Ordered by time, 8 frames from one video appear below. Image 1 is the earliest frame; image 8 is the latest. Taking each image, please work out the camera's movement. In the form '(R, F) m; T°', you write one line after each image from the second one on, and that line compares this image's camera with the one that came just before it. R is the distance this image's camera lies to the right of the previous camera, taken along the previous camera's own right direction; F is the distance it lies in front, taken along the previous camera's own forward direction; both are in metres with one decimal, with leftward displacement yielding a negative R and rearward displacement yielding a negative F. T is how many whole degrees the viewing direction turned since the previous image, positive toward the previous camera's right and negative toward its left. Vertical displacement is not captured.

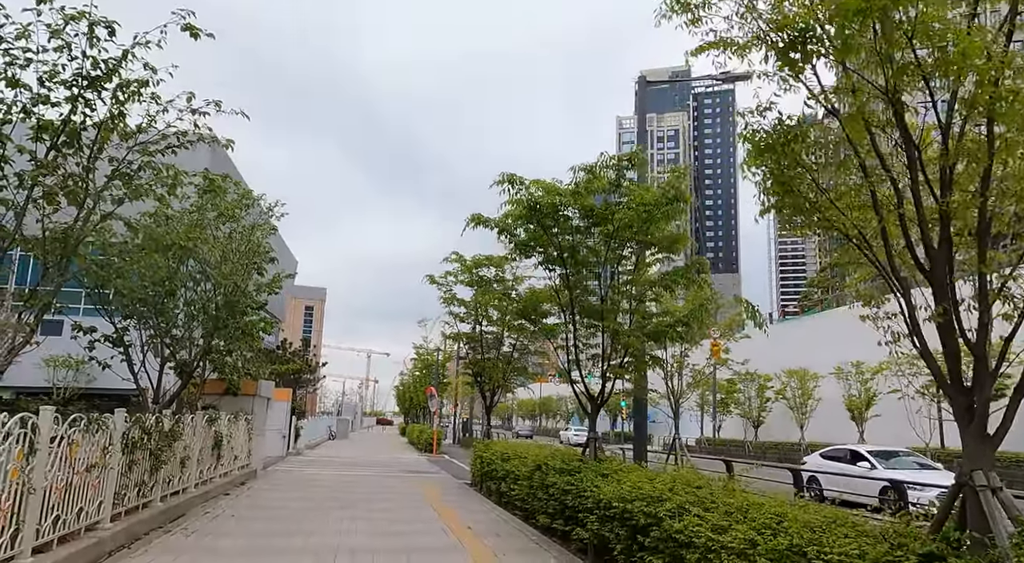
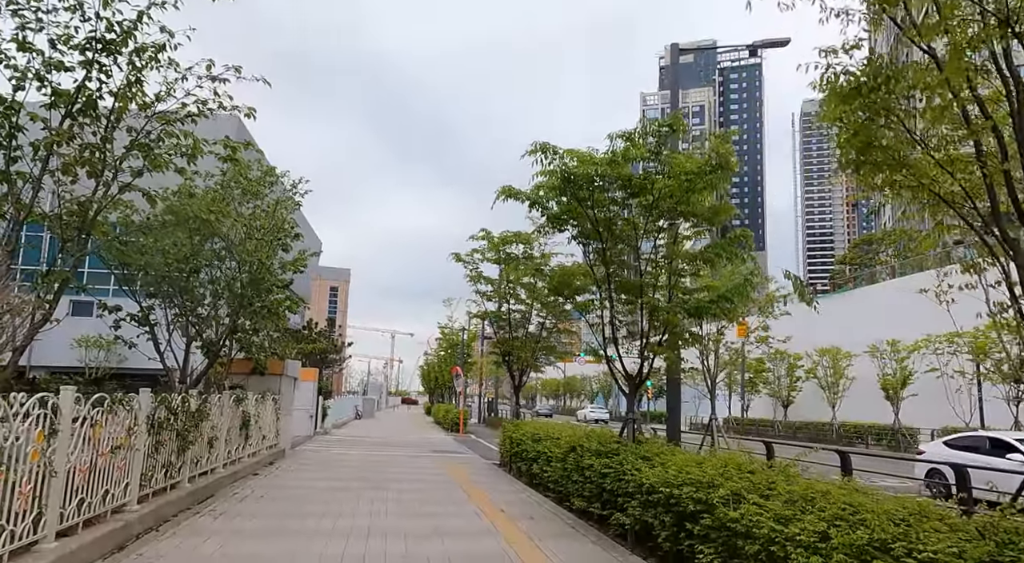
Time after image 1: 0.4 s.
(-0.2, +0.4) m; -2°
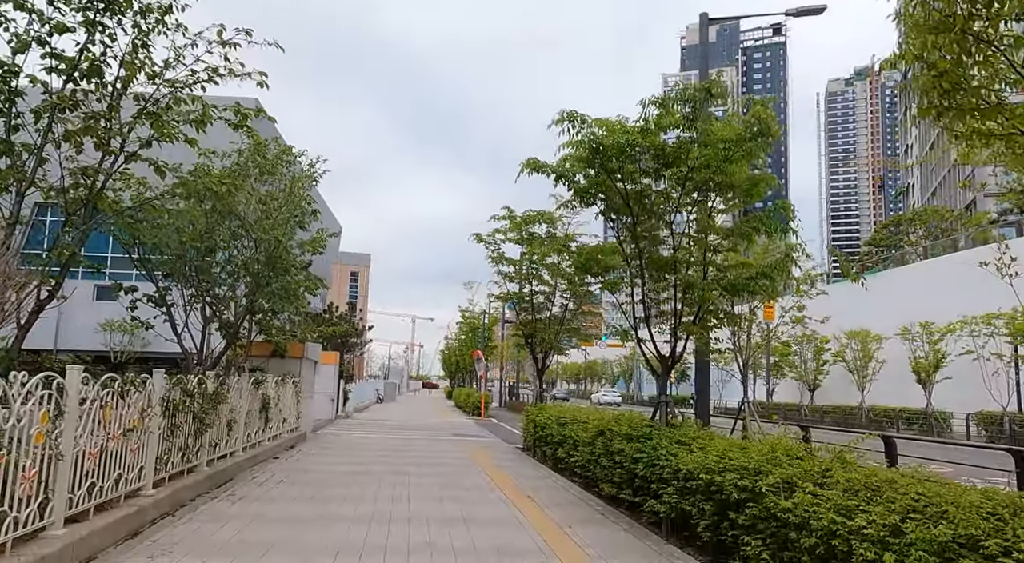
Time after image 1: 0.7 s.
(-0.1, +0.4) m; -2°
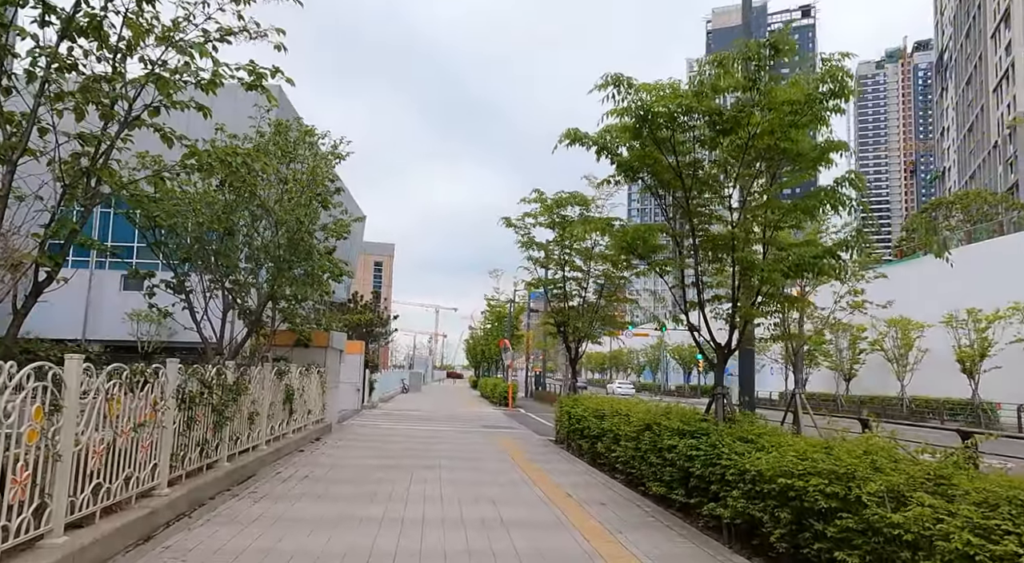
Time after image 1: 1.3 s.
(-0.2, +0.7) m; -2°
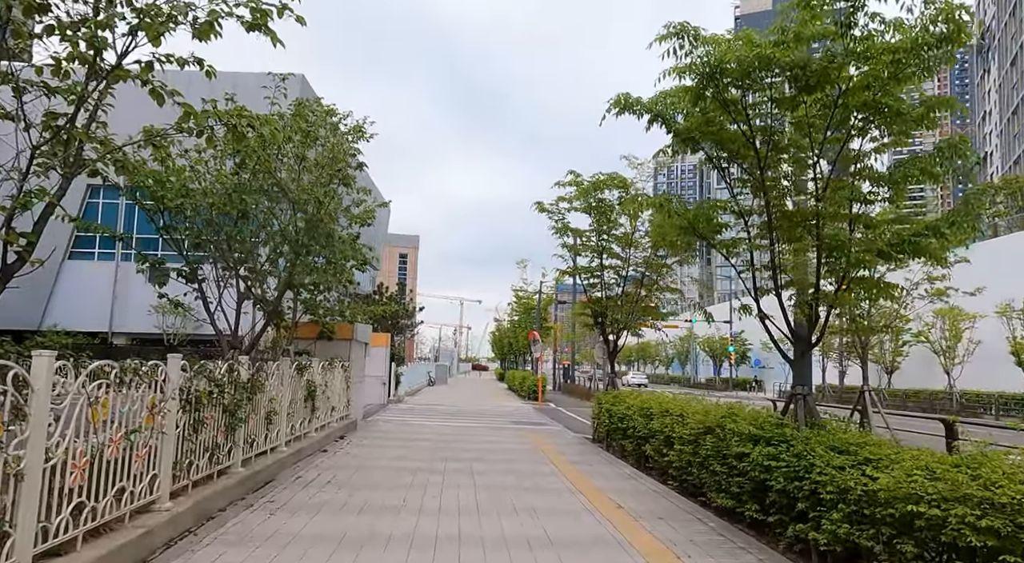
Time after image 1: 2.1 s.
(-0.2, +0.9) m; -2°
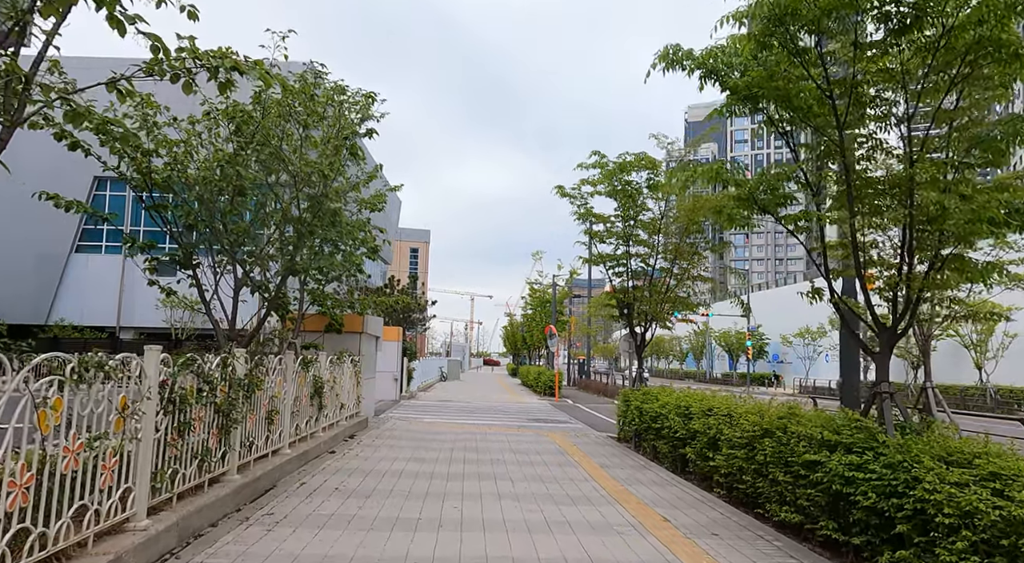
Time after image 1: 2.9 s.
(-0.2, +0.9) m; -1°
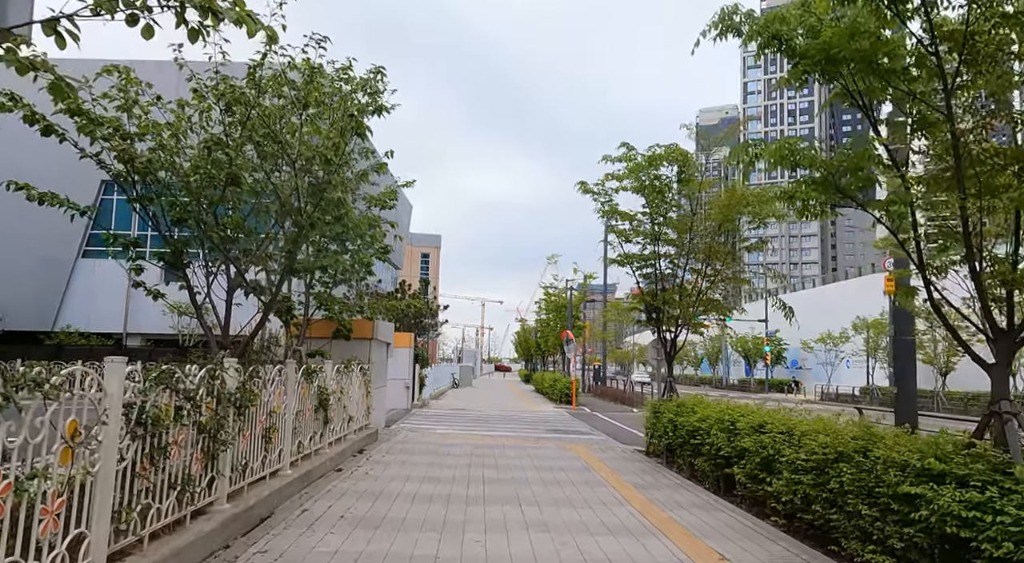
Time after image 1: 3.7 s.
(-0.2, +0.9) m; -1°
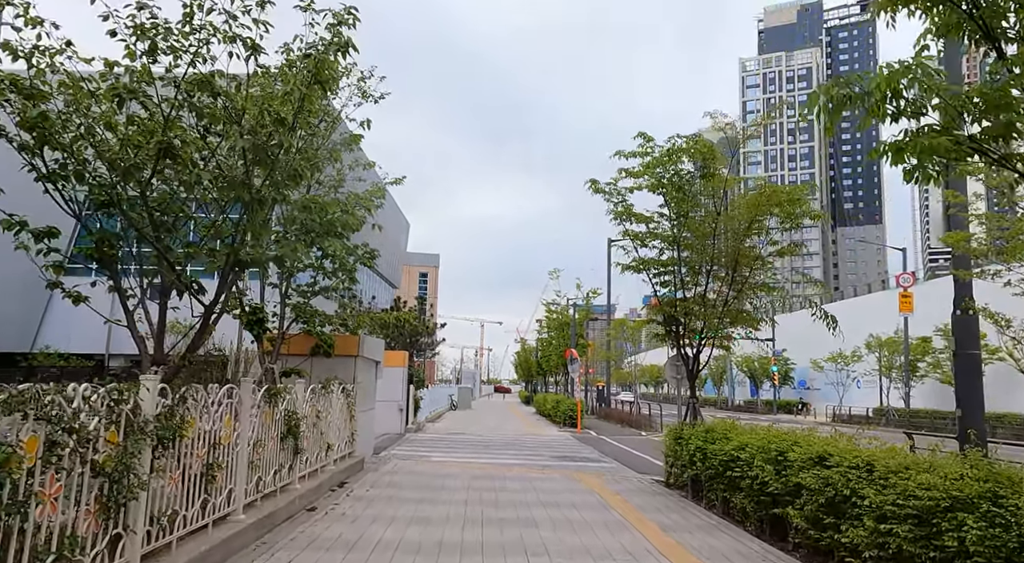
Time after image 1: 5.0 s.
(-0.1, +1.4) m; 0°
